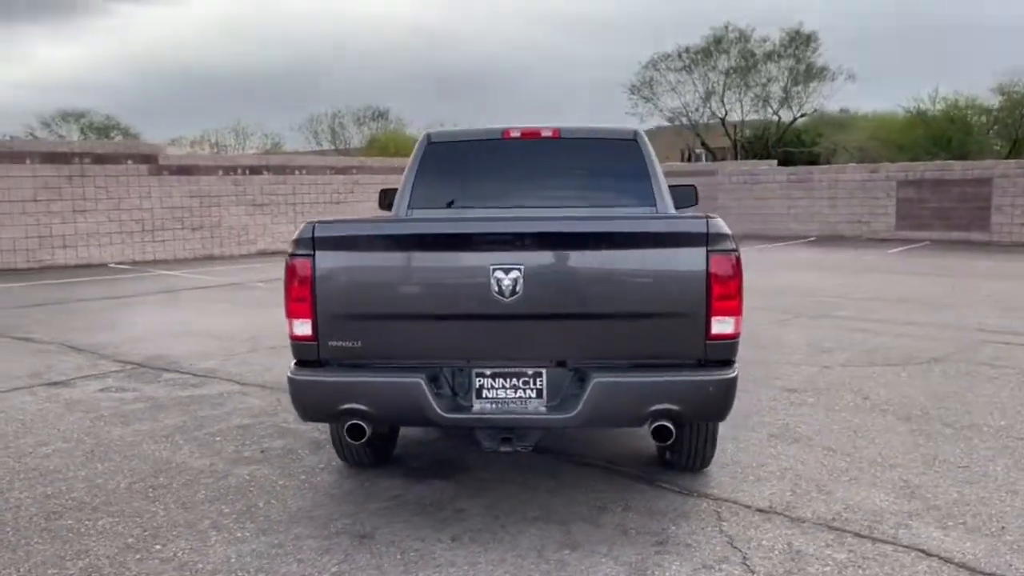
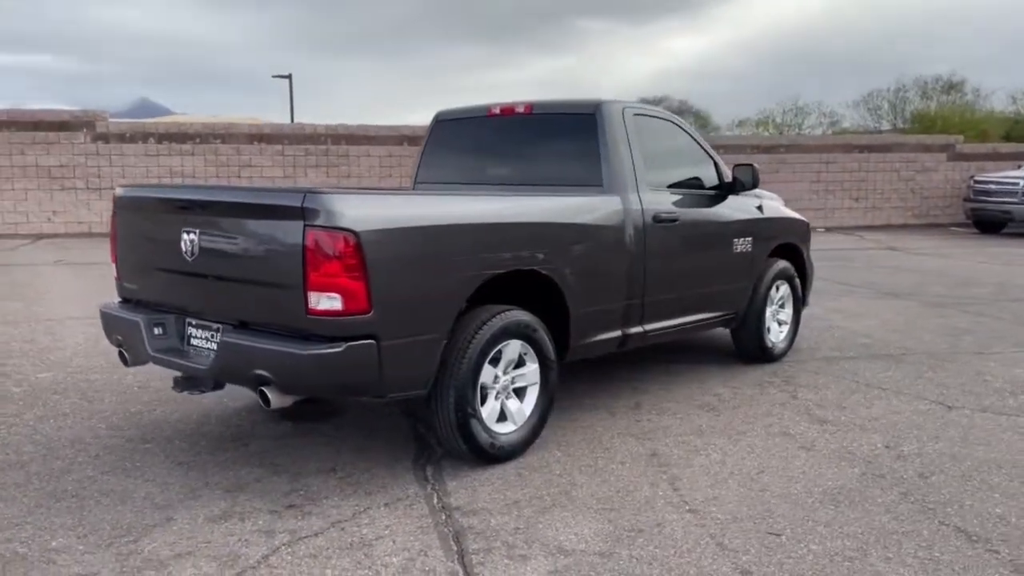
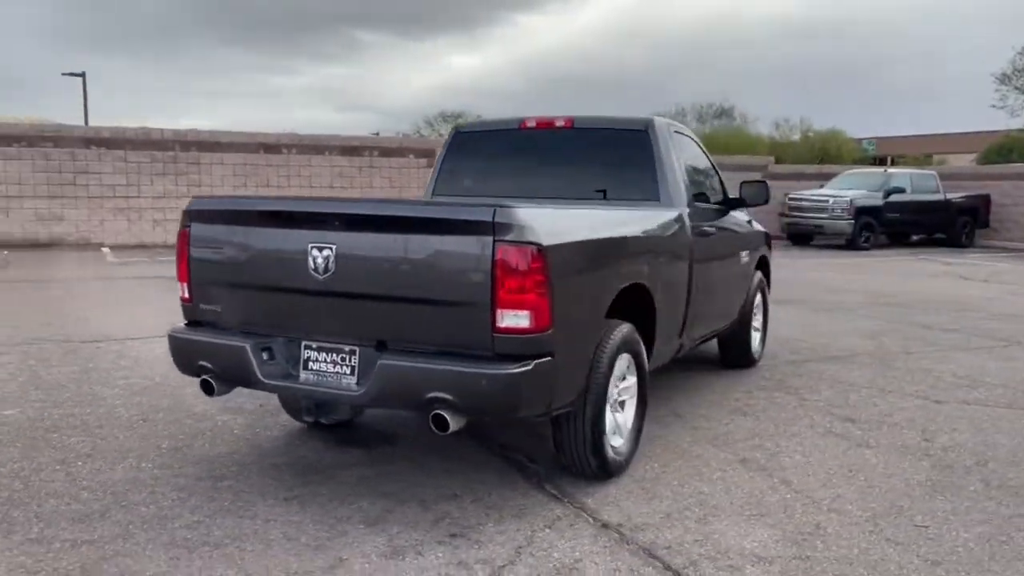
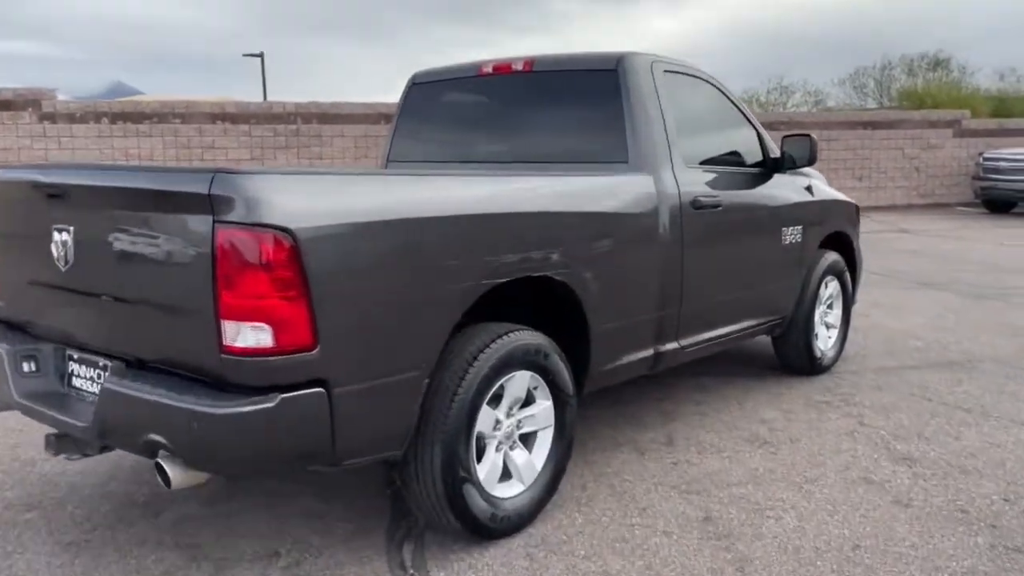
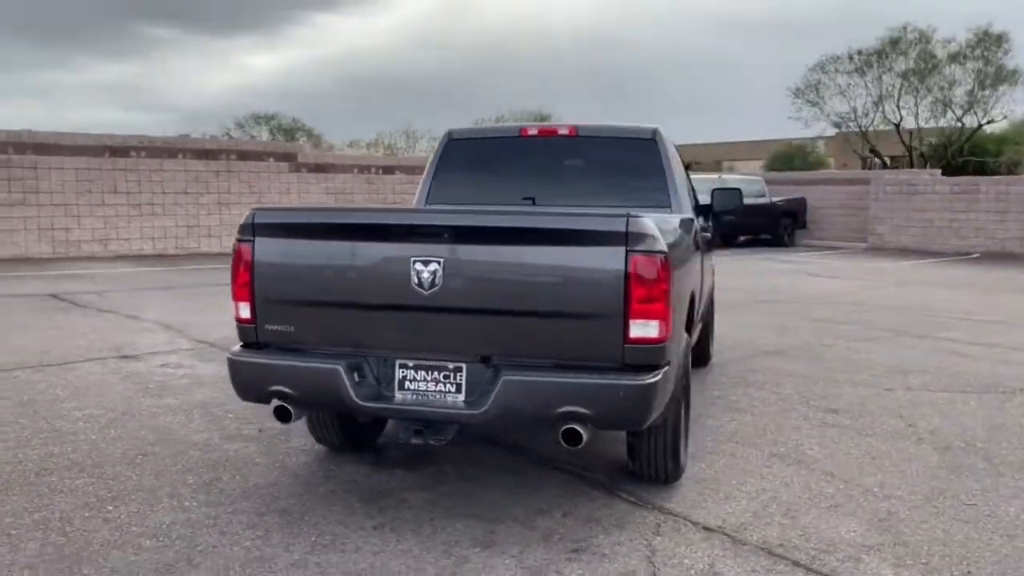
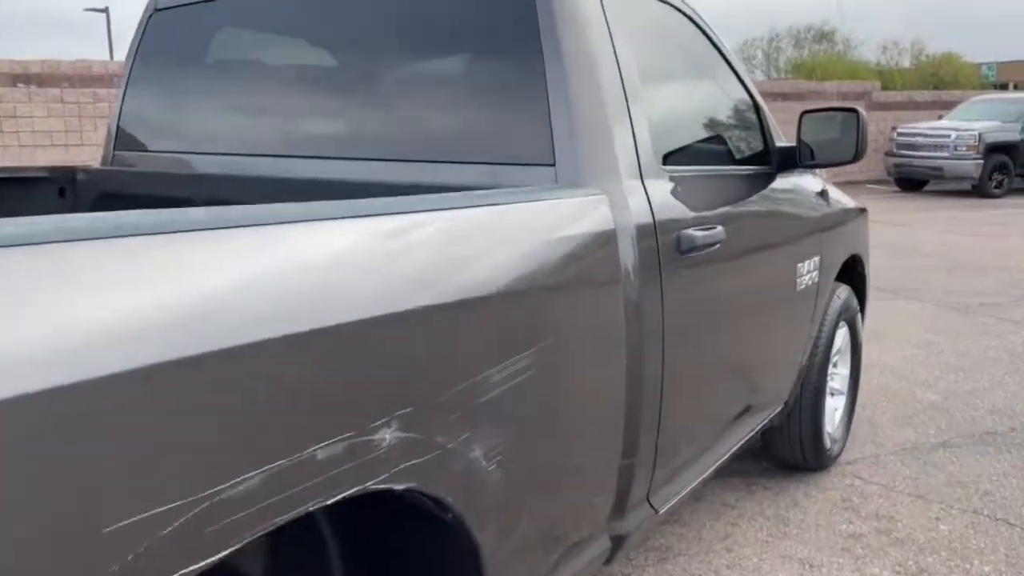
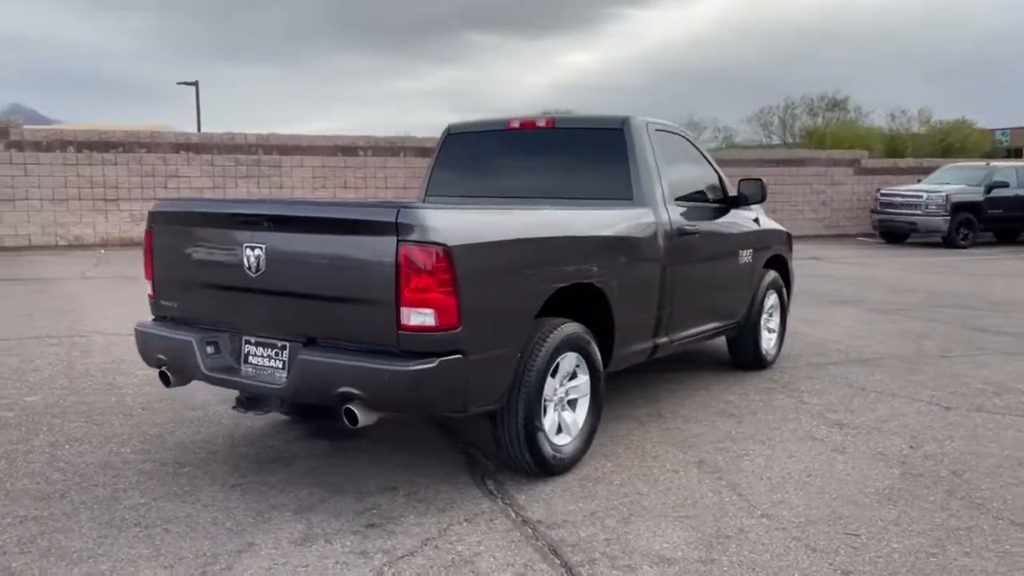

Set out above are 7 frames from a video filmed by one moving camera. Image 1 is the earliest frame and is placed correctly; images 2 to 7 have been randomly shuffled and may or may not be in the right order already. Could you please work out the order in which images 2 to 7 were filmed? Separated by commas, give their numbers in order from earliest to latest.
5, 3, 7, 2, 4, 6
